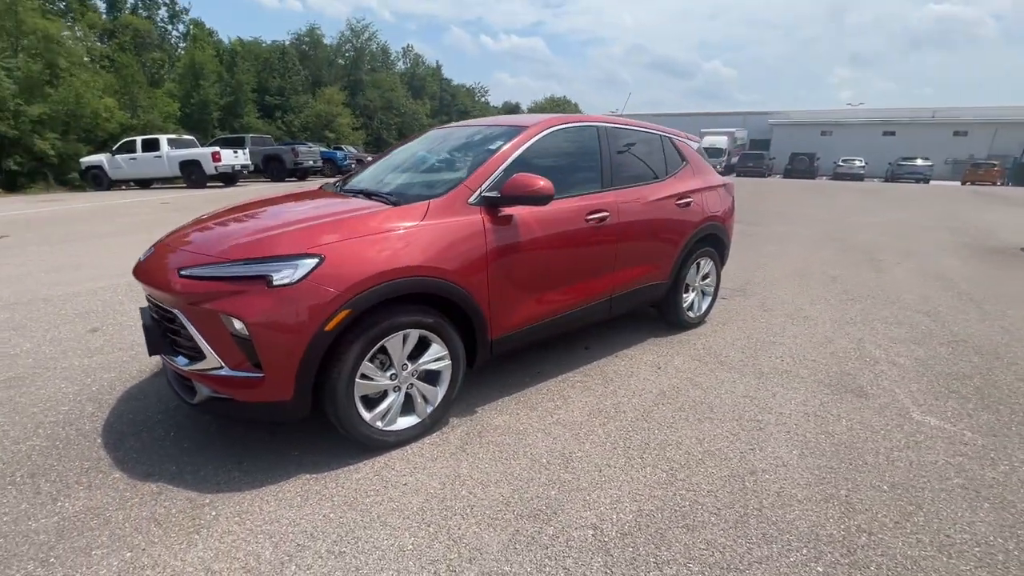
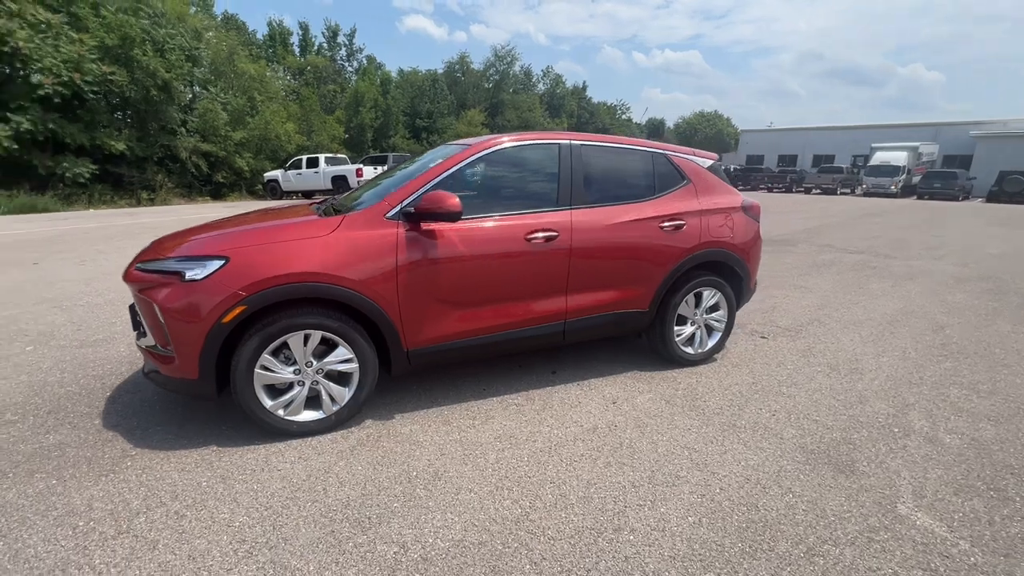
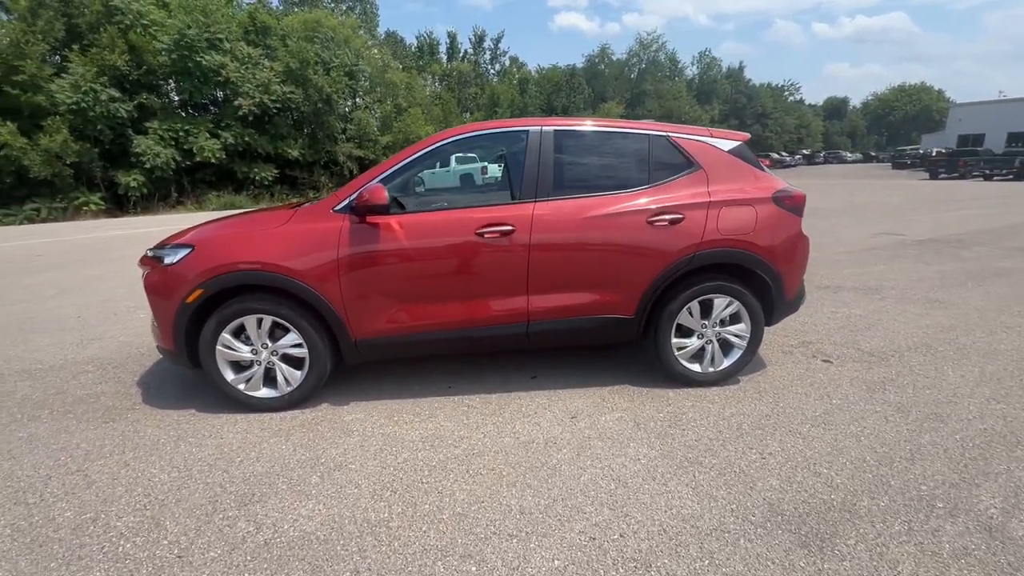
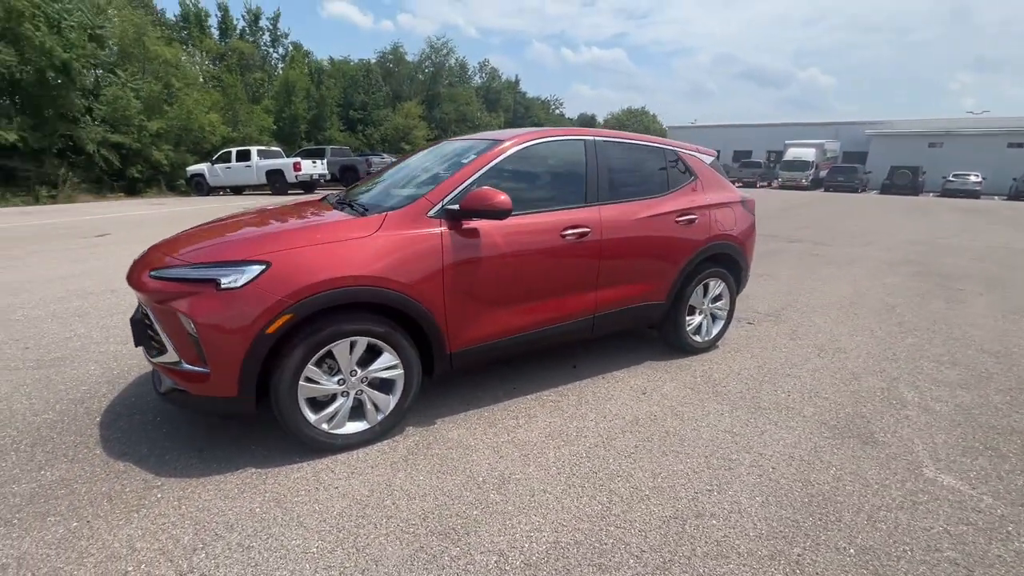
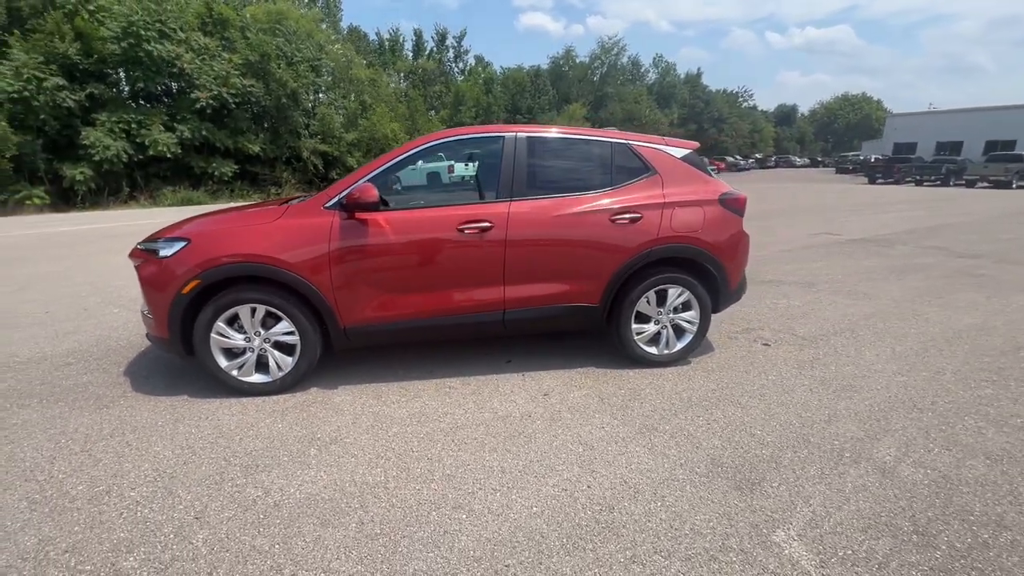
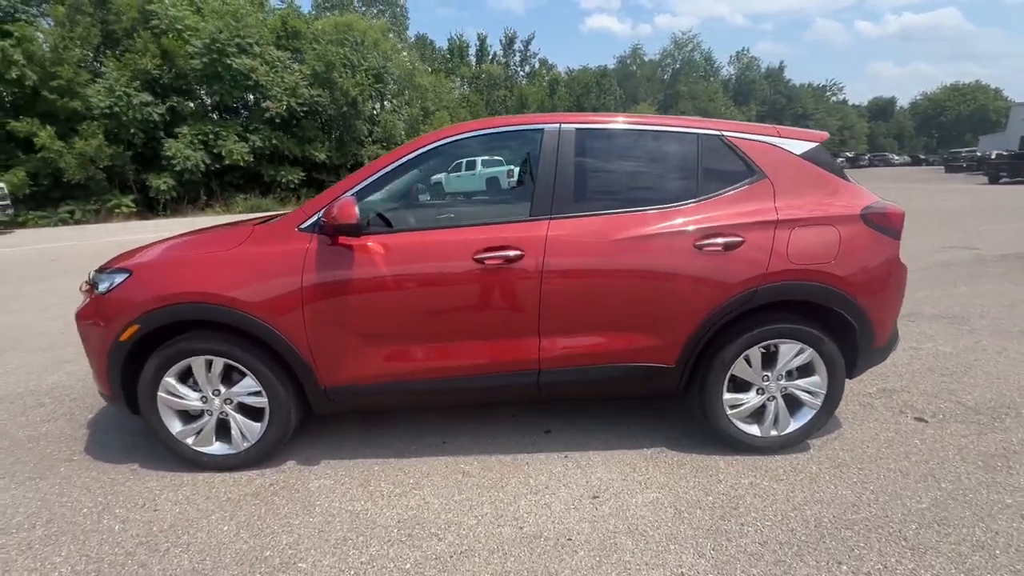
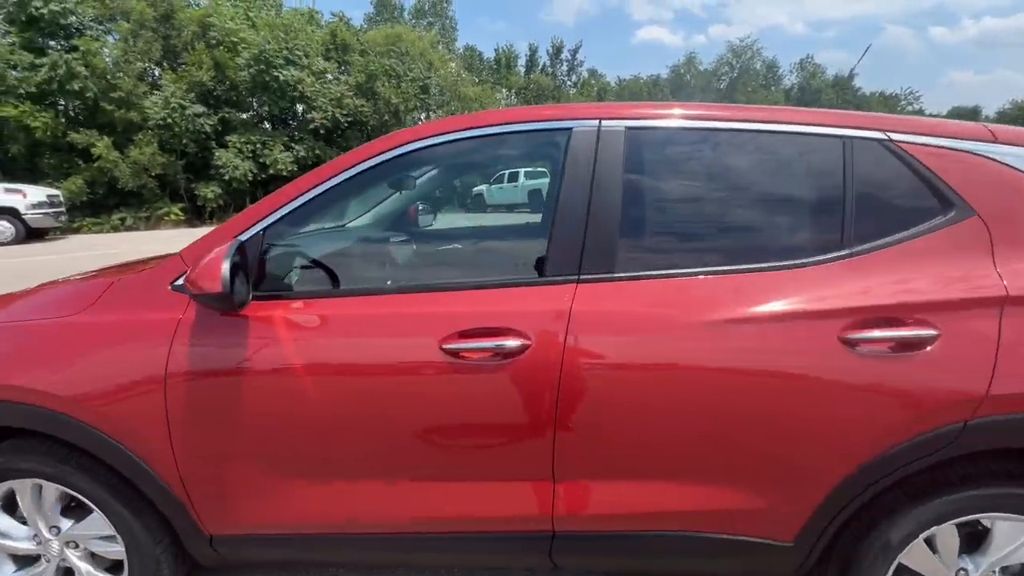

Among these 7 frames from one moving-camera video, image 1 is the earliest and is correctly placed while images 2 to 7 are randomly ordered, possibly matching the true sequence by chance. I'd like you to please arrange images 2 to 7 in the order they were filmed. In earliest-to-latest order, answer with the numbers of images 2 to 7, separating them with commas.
4, 2, 5, 3, 6, 7
